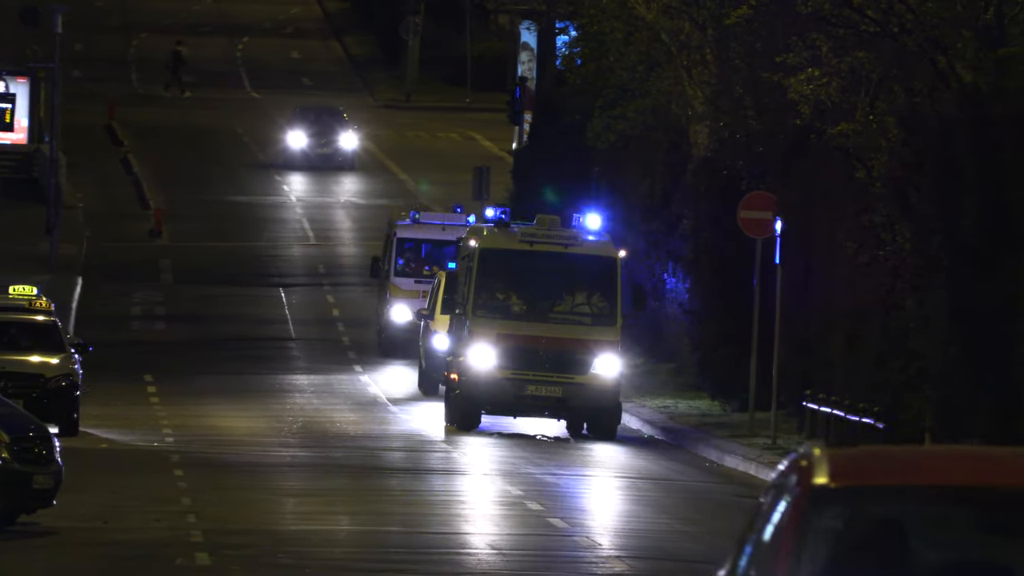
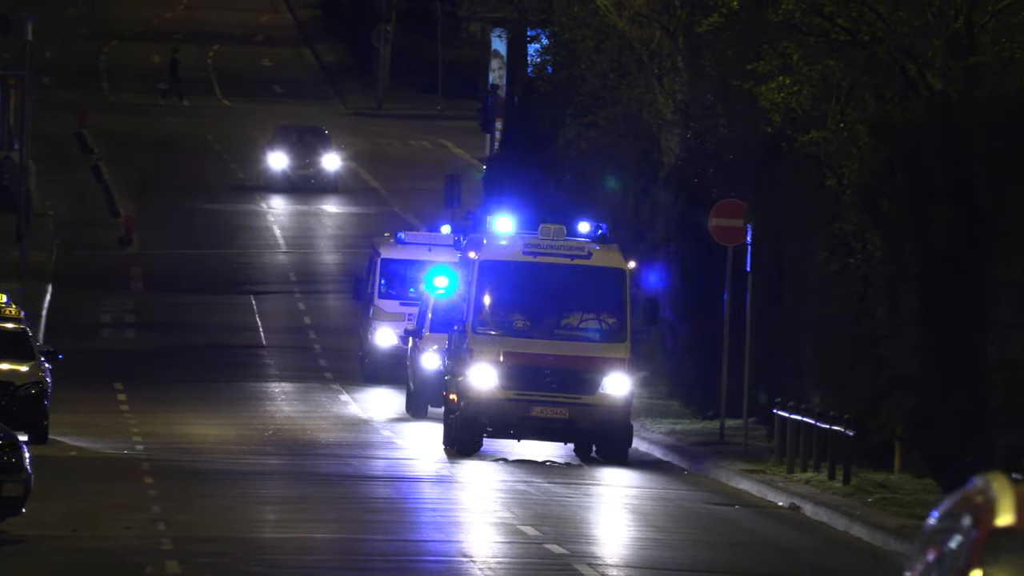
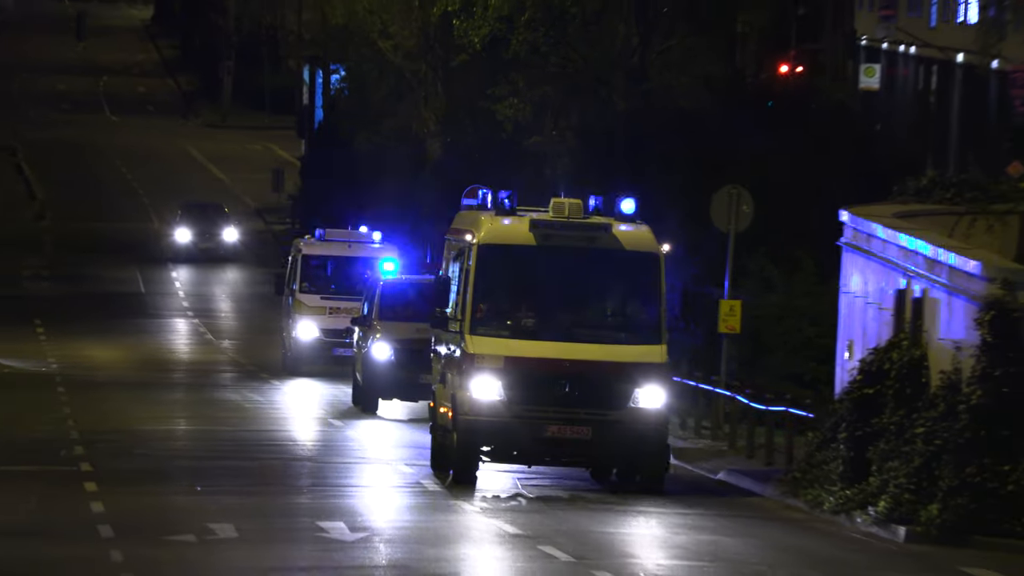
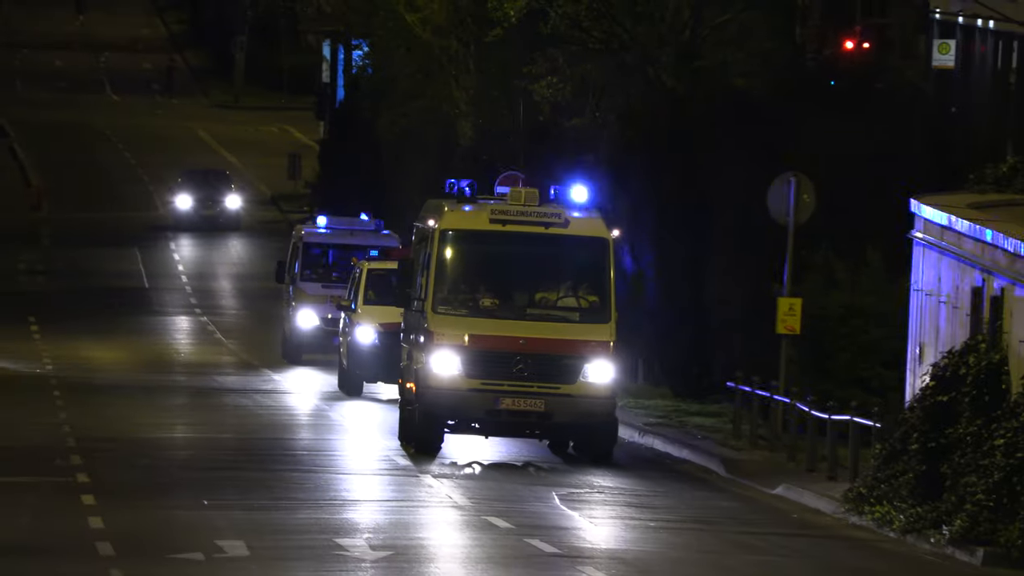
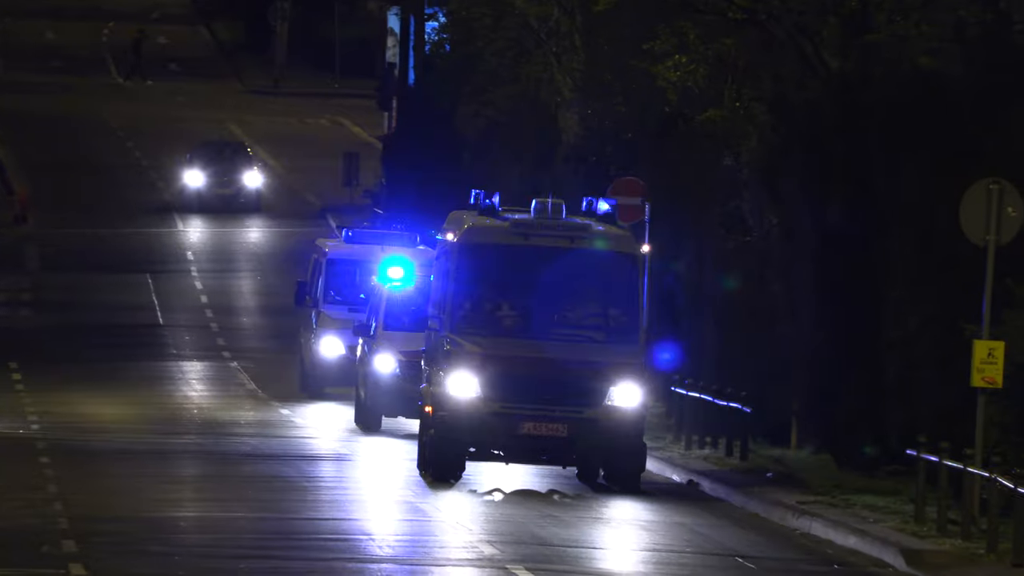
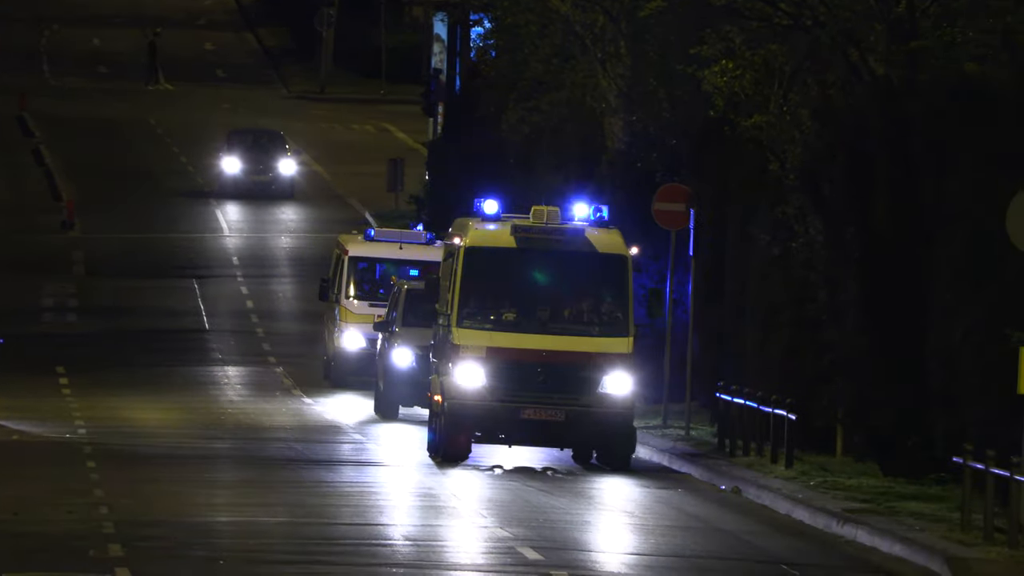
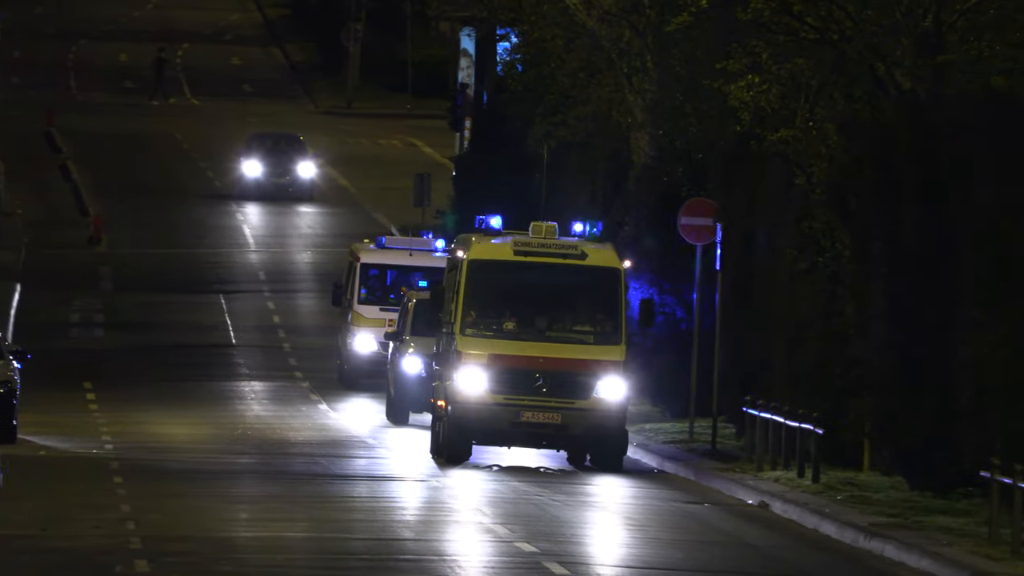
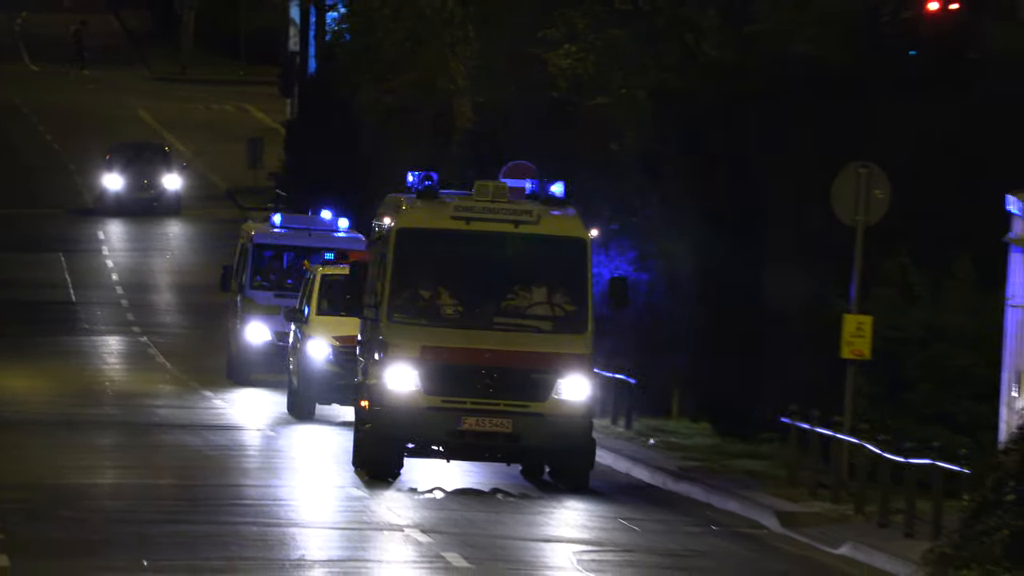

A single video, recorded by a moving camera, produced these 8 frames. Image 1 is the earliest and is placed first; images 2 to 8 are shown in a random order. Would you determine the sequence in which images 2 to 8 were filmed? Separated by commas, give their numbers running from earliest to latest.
2, 7, 6, 5, 8, 4, 3
